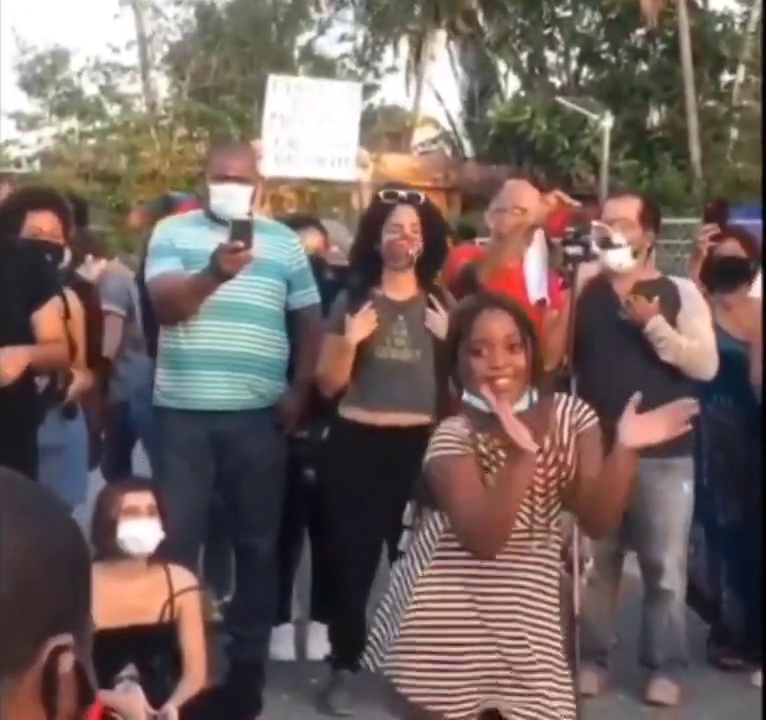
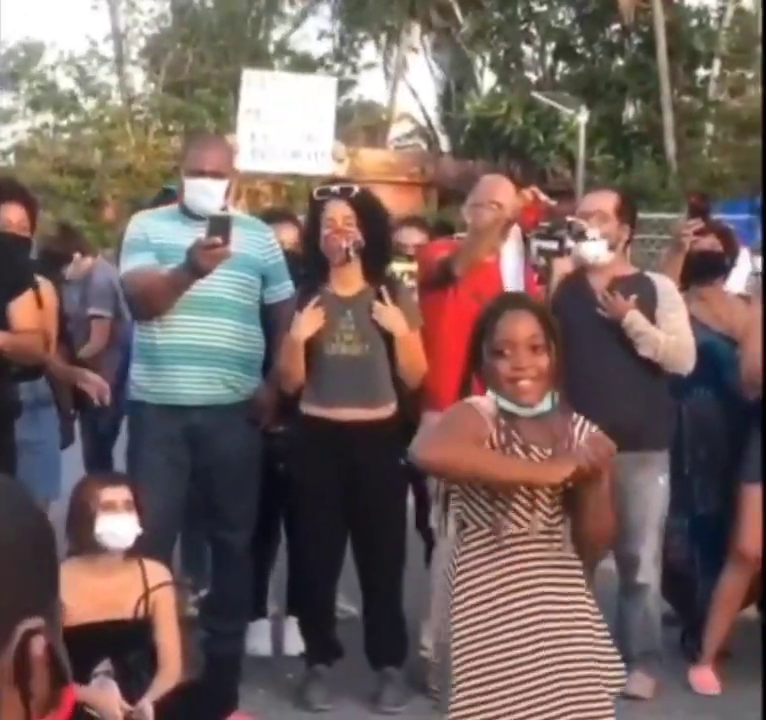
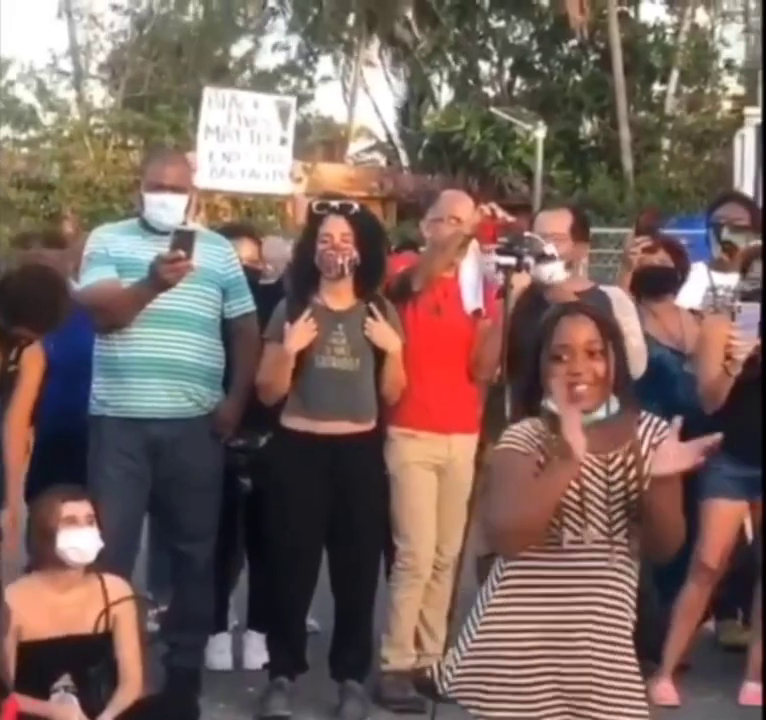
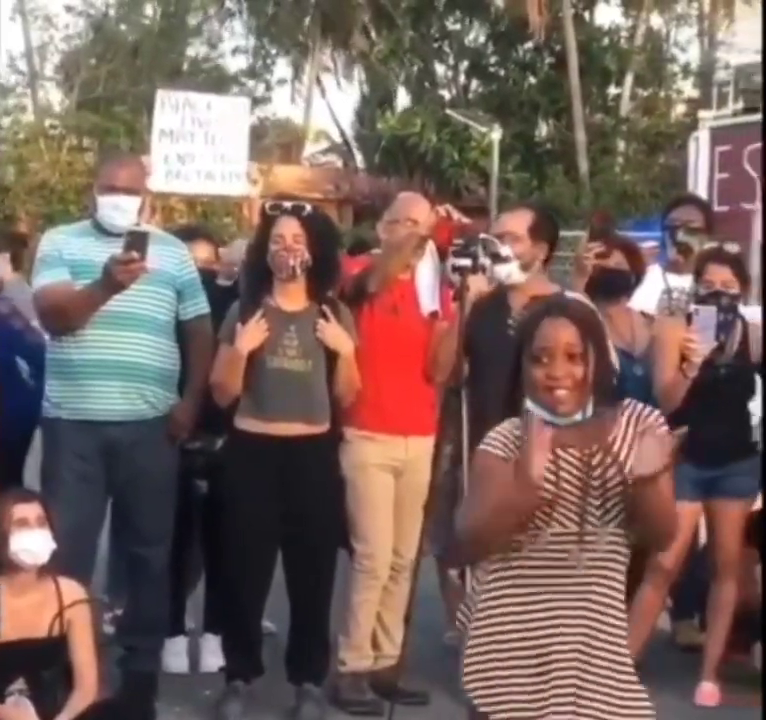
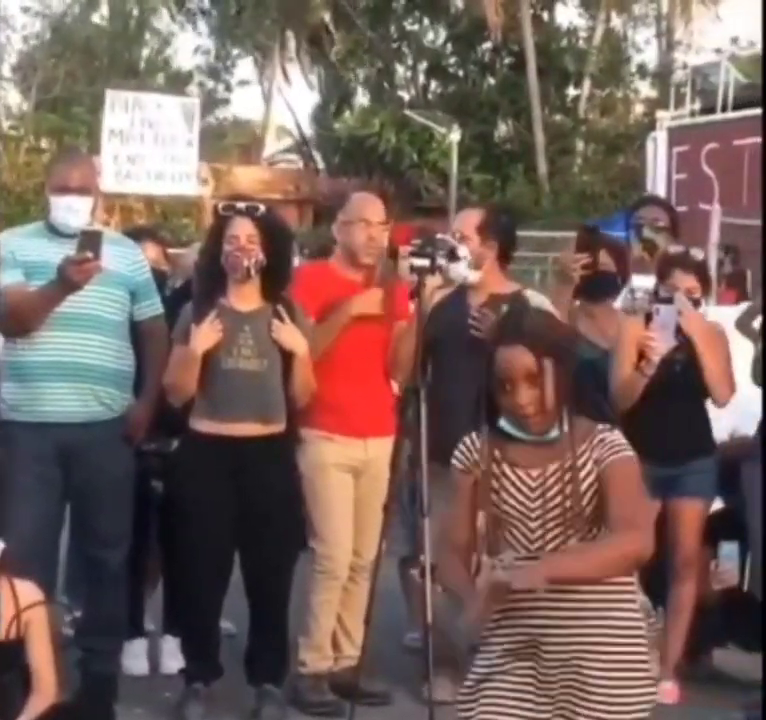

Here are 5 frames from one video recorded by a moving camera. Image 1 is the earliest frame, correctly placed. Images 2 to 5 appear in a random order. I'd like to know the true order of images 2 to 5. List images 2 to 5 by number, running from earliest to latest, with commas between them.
2, 3, 4, 5
